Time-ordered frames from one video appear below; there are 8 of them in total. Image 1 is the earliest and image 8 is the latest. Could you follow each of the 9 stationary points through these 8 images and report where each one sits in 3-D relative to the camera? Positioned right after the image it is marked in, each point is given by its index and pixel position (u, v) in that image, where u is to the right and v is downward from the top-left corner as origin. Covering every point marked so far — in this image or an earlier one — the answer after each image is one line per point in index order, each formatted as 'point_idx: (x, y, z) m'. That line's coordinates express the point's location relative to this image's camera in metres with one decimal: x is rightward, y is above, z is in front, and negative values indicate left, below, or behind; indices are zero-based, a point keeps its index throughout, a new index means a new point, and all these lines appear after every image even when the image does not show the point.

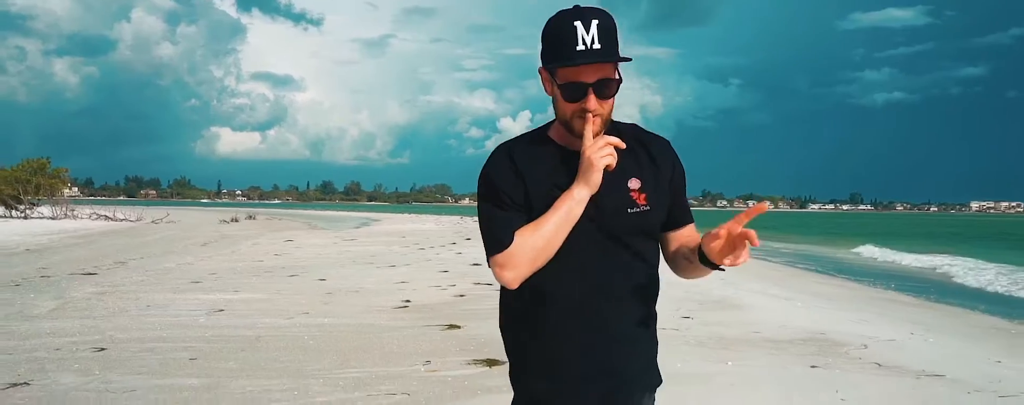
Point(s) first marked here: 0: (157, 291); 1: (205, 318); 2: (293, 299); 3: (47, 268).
0: (-4.3, -1.1, +10.0) m
1: (-2.8, -1.0, +7.6) m
2: (-2.4, -1.0, +9.1) m
3: (-7.7, -1.1, +13.8) m
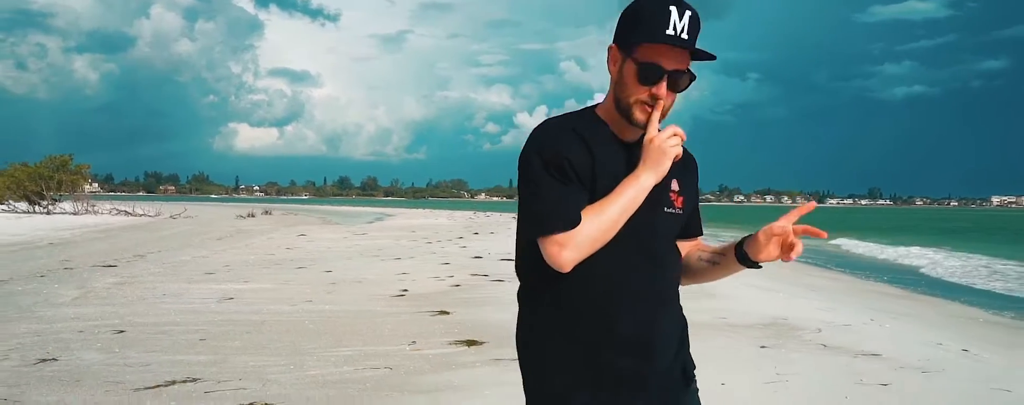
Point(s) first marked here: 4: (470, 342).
0: (-4.3, -1.0, +10.6) m
1: (-2.9, -1.0, +8.2) m
2: (-2.5, -1.0, +9.7) m
3: (-7.7, -1.0, +14.4) m
4: (-0.3, -1.0, +5.8) m
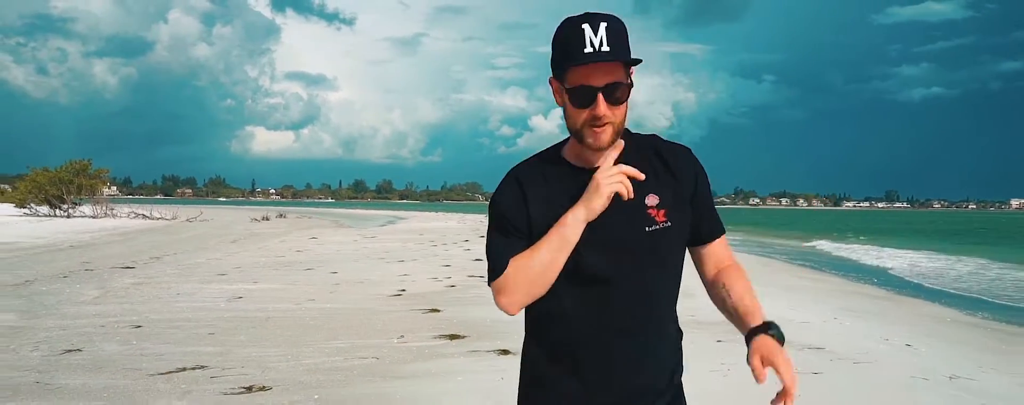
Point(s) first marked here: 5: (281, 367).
0: (-4.4, -1.1, +11.2) m
1: (-3.0, -1.1, +8.8) m
2: (-2.6, -1.1, +10.3) m
3: (-7.7, -1.1, +15.2) m
4: (-0.4, -1.0, +6.4) m
5: (-1.5, -1.0, +5.3) m
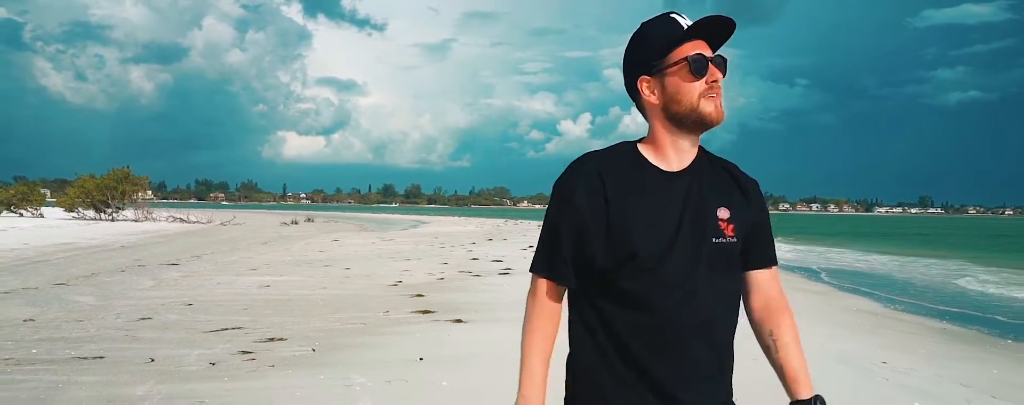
0: (-4.7, -1.2, +13.4) m
1: (-3.4, -1.2, +11.0) m
2: (-2.9, -1.2, +12.4) m
3: (-7.8, -1.2, +17.5) m
4: (-0.9, -1.1, +8.5) m
5: (-1.9, -1.1, +7.4) m
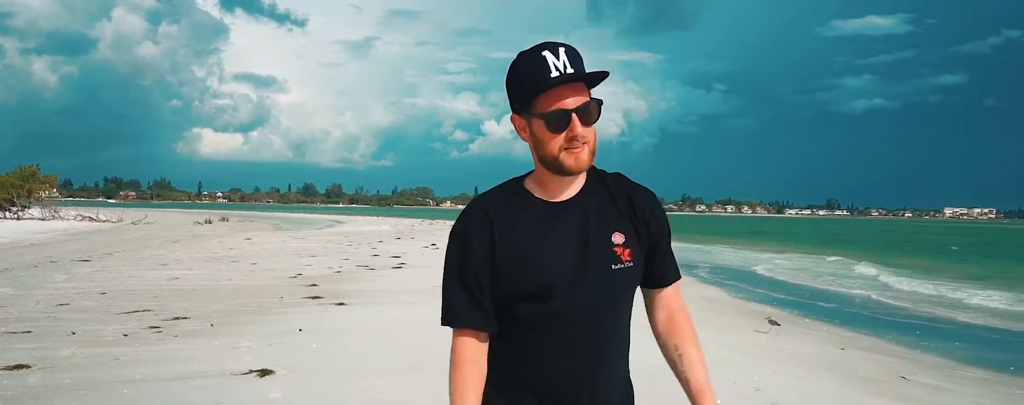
0: (-6.6, -1.2, +14.5) m
1: (-5.0, -1.2, +12.1) m
2: (-4.7, -1.2, +13.6) m
3: (-10.1, -1.2, +18.2) m
4: (-2.3, -1.1, +9.9) m
5: (-3.3, -1.1, +8.7) m
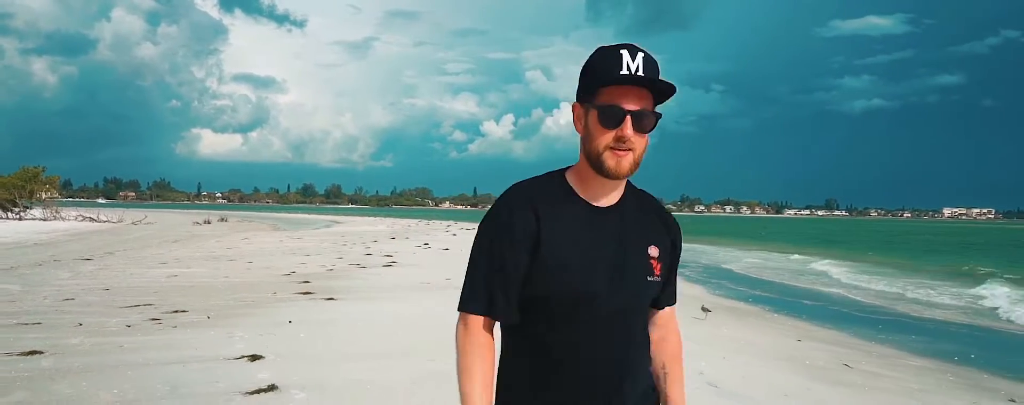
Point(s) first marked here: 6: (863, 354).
0: (-6.8, -1.2, +15.0) m
1: (-5.3, -1.2, +12.7) m
2: (-4.9, -1.2, +14.2) m
3: (-10.3, -1.2, +18.8) m
4: (-2.6, -1.1, +10.4) m
5: (-3.5, -1.1, +9.3) m
6: (+3.6, -1.6, +8.5) m
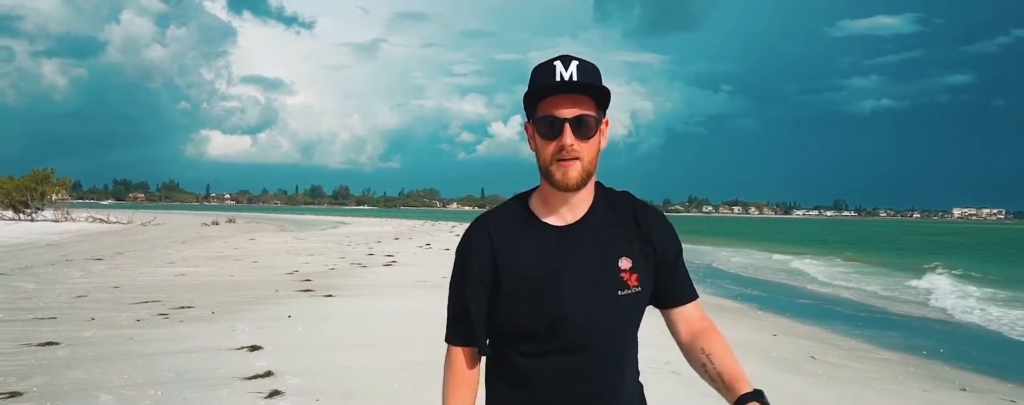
0: (-6.9, -1.2, +15.6) m
1: (-5.4, -1.2, +13.2) m
2: (-5.0, -1.2, +14.7) m
3: (-10.4, -1.2, +19.3) m
4: (-2.7, -1.2, +10.9) m
5: (-3.7, -1.2, +9.8) m
6: (+3.5, -1.6, +8.9) m
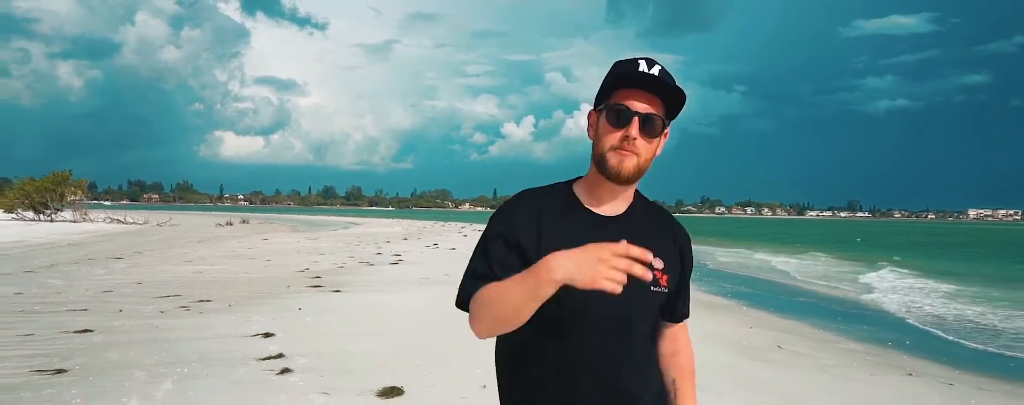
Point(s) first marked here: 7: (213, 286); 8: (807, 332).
0: (-6.9, -1.2, +16.4) m
1: (-5.4, -1.2, +14.0) m
2: (-5.0, -1.2, +15.5) m
3: (-10.3, -1.3, +20.2) m
4: (-2.8, -1.2, +11.7) m
5: (-3.7, -1.2, +10.6) m
6: (+3.4, -1.6, +9.6) m
7: (-4.2, -1.2, +11.7) m
8: (+3.8, -1.7, +10.6) m
